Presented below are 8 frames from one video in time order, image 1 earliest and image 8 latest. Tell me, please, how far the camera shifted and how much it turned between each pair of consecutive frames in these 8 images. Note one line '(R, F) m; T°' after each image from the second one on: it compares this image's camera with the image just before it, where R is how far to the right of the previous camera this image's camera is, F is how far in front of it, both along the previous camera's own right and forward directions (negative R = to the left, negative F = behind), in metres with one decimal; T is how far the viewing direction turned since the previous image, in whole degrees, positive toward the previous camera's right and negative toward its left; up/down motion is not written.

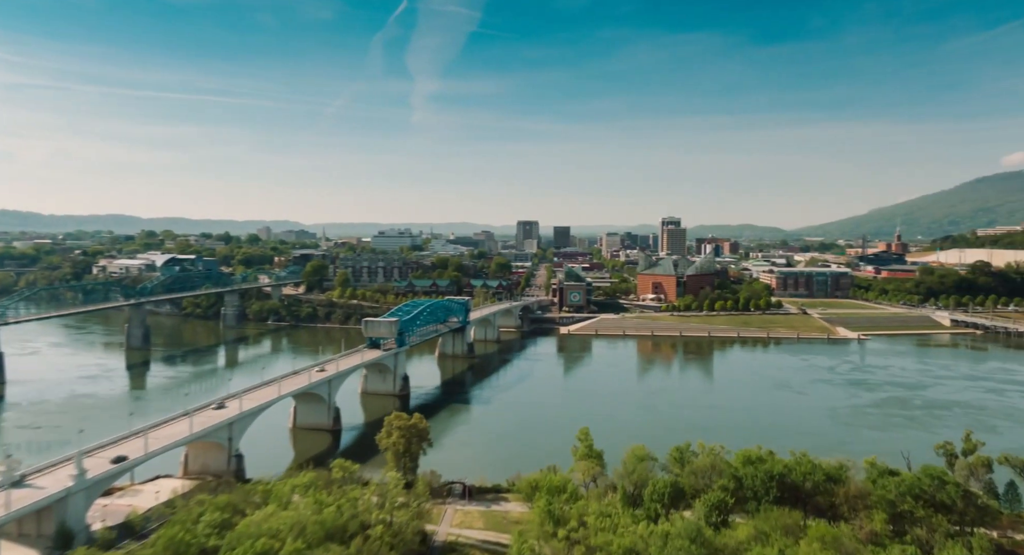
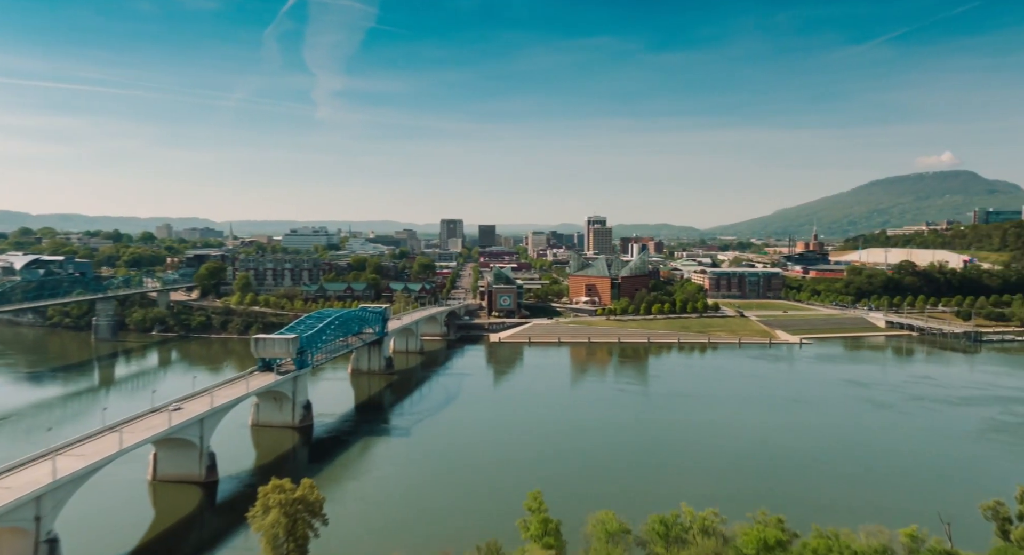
(-0.1, +5.6) m; +6°
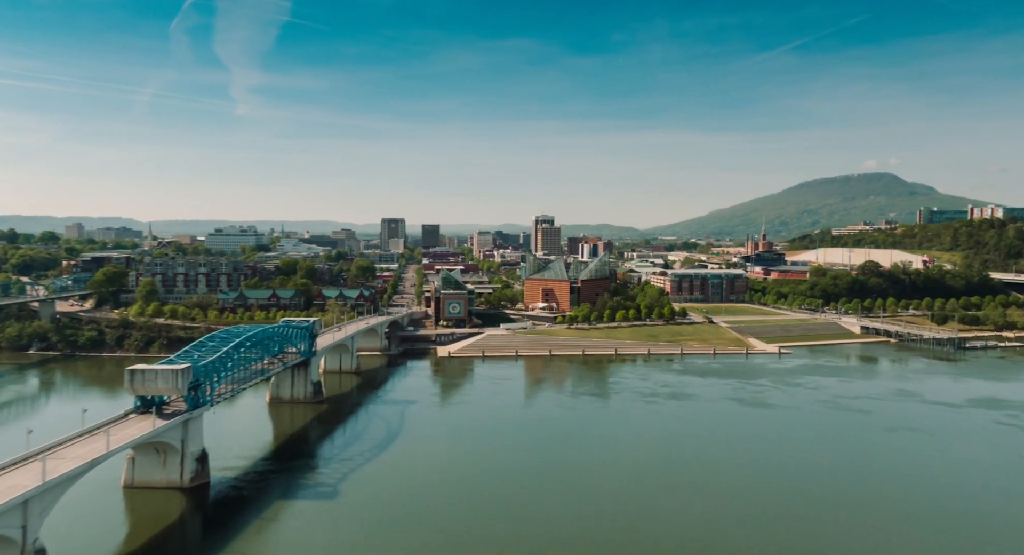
(-0.6, +6.8) m; +5°
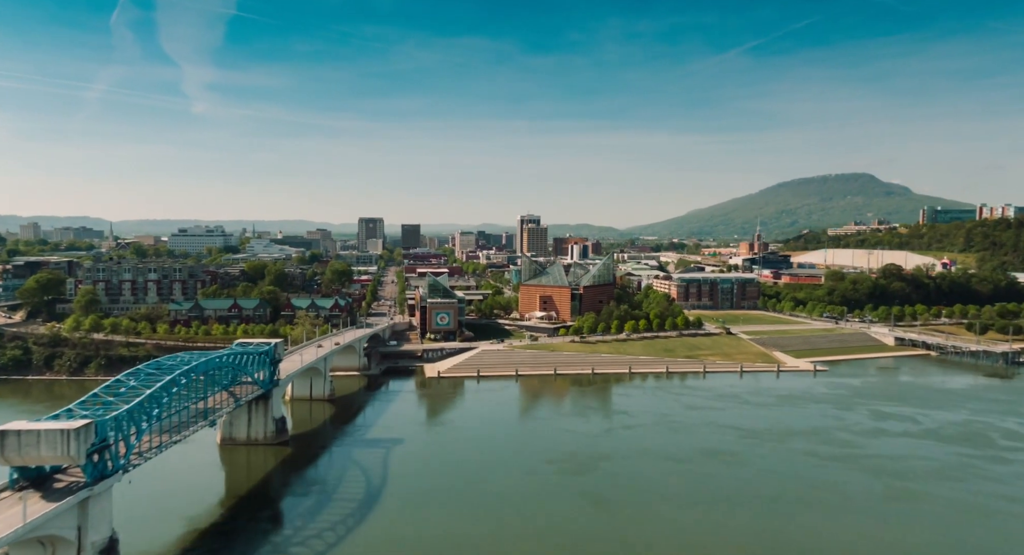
(-1.3, +7.0) m; +2°
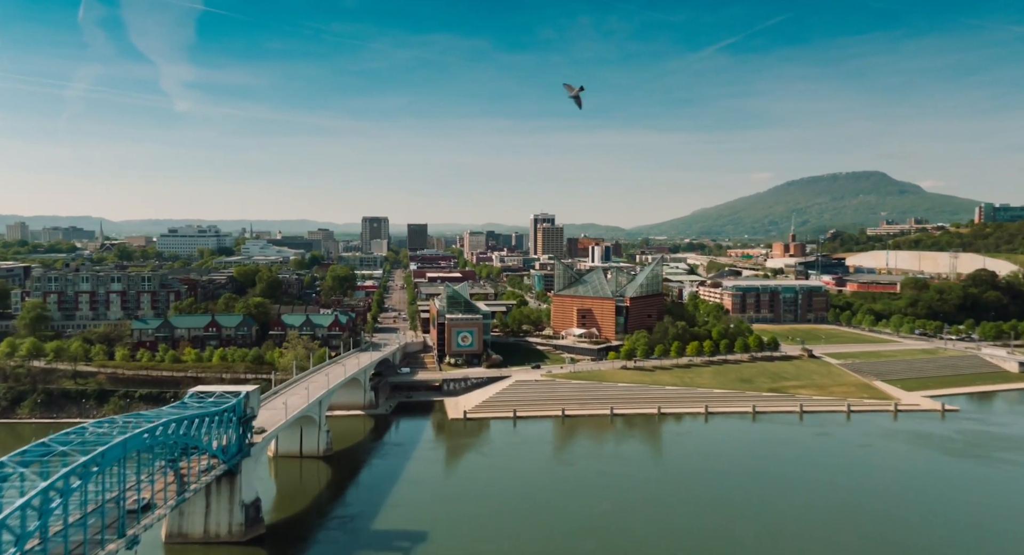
(-2.1, +9.6) m; 0°
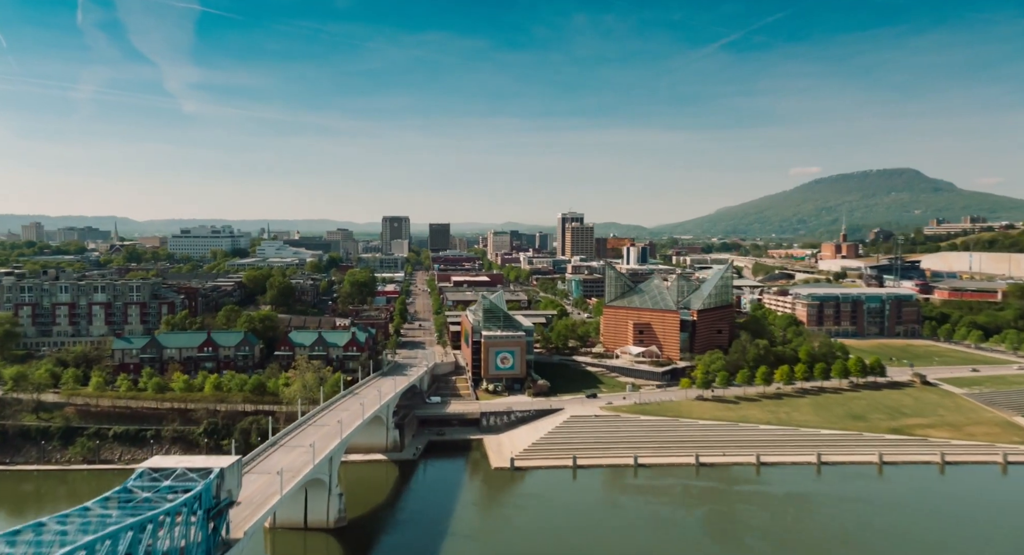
(-1.6, +7.4) m; -2°
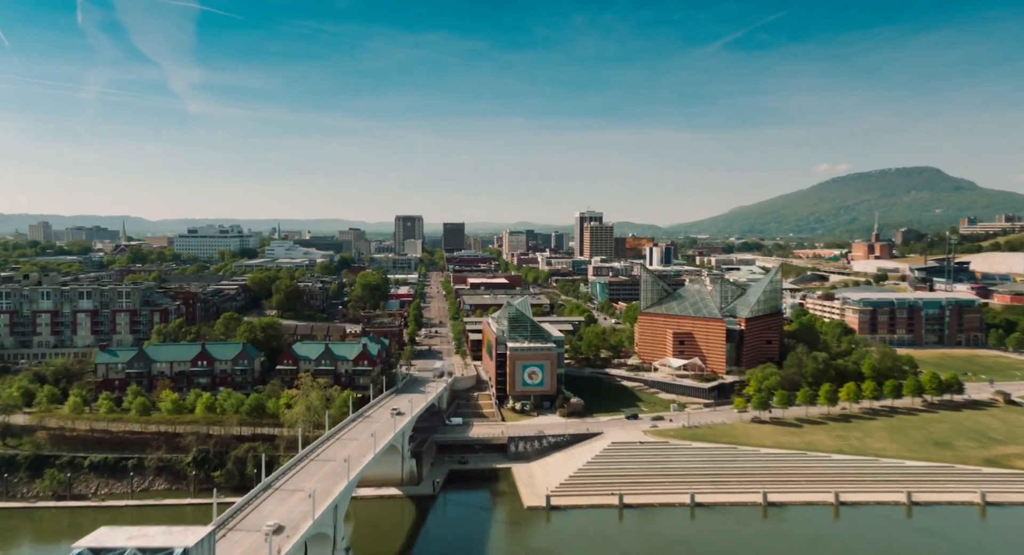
(-0.8, +4.1) m; -1°
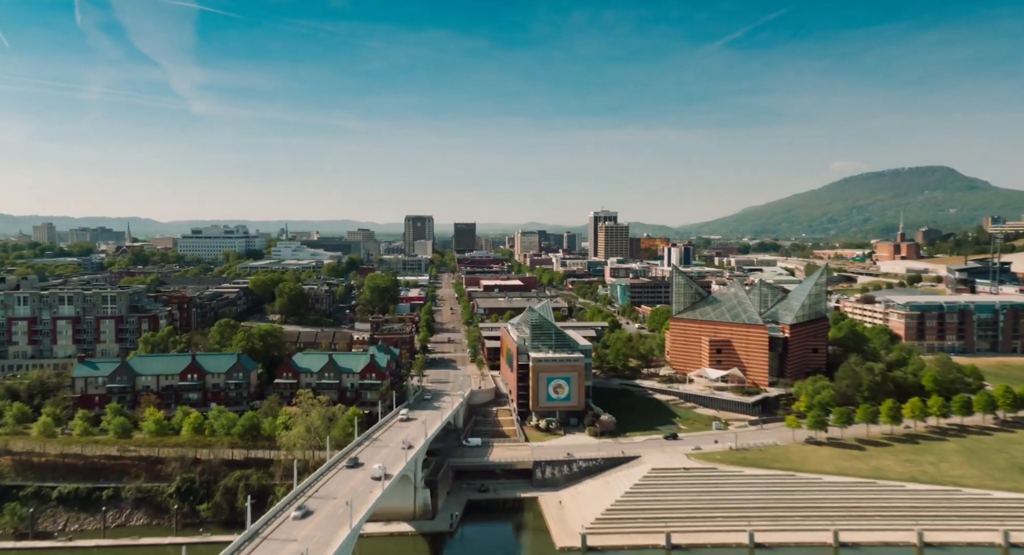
(-0.6, +3.4) m; -1°
